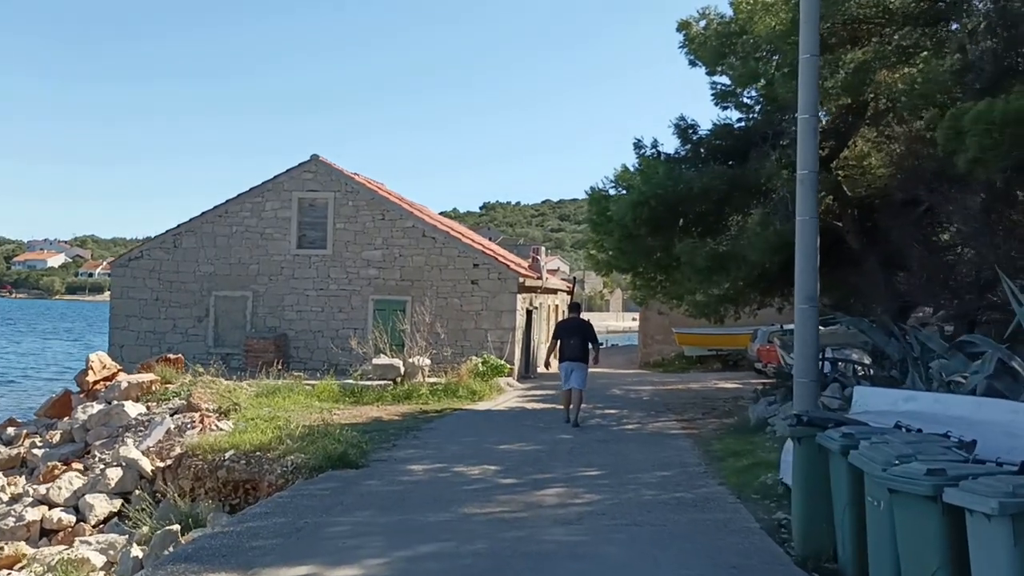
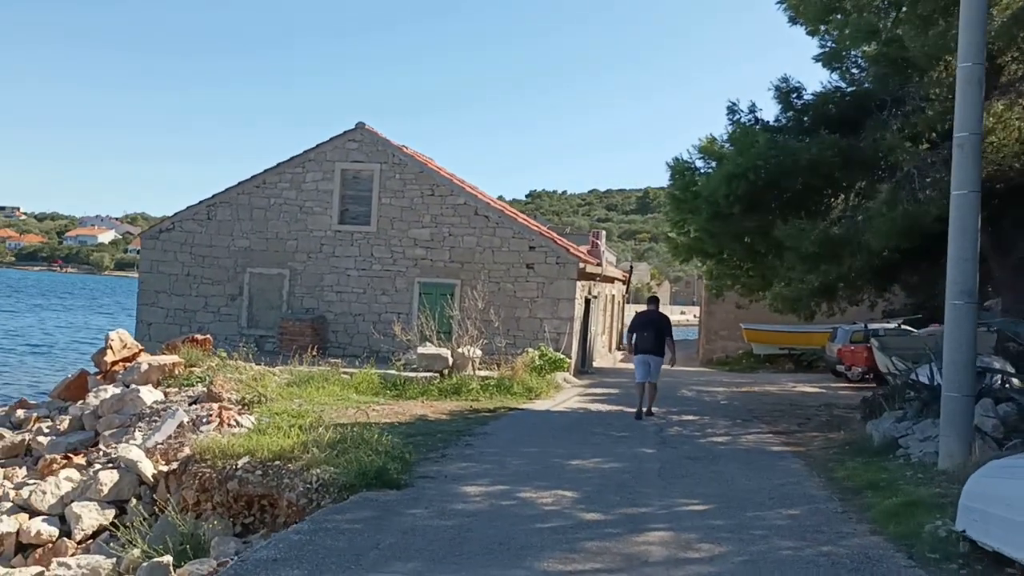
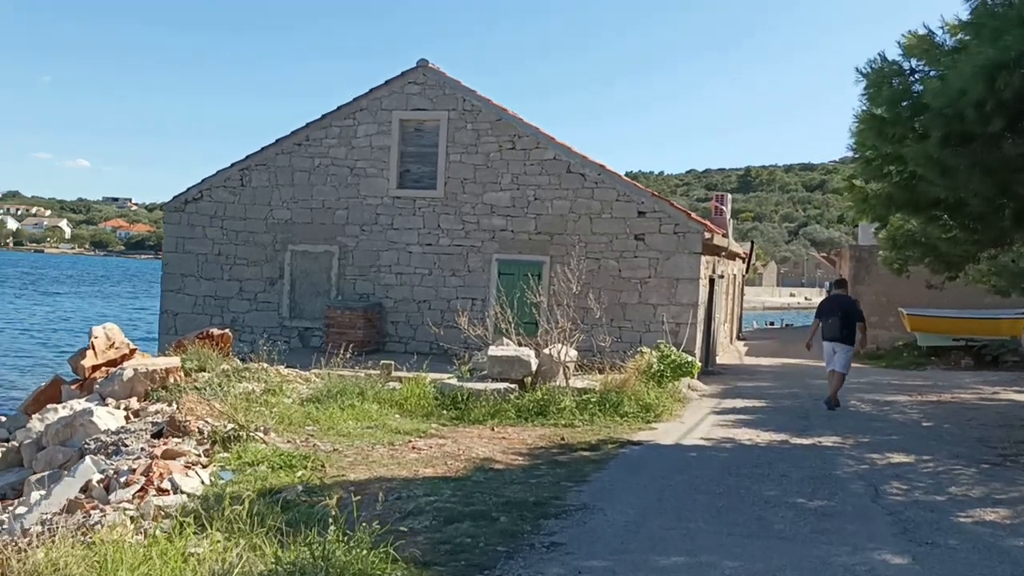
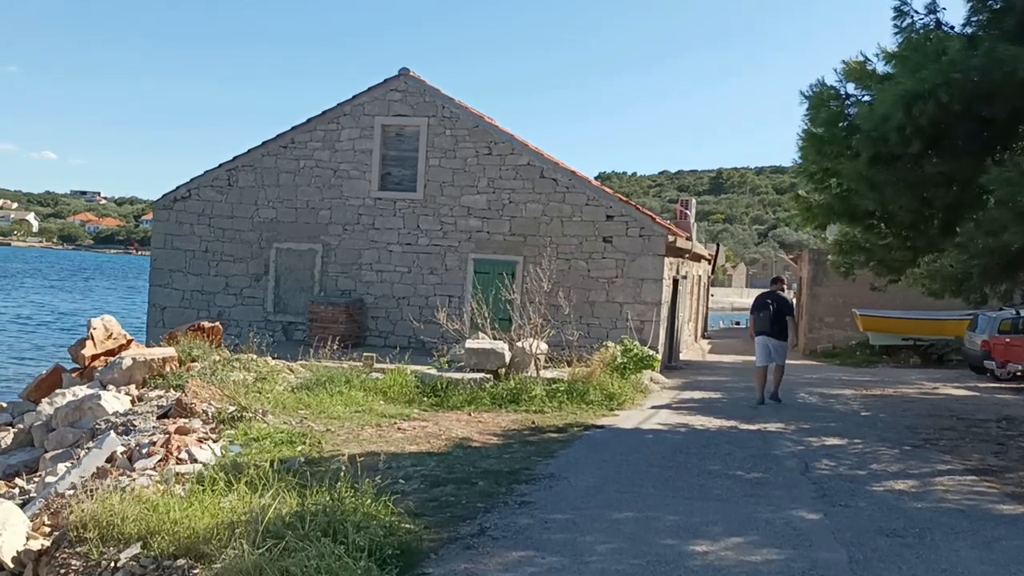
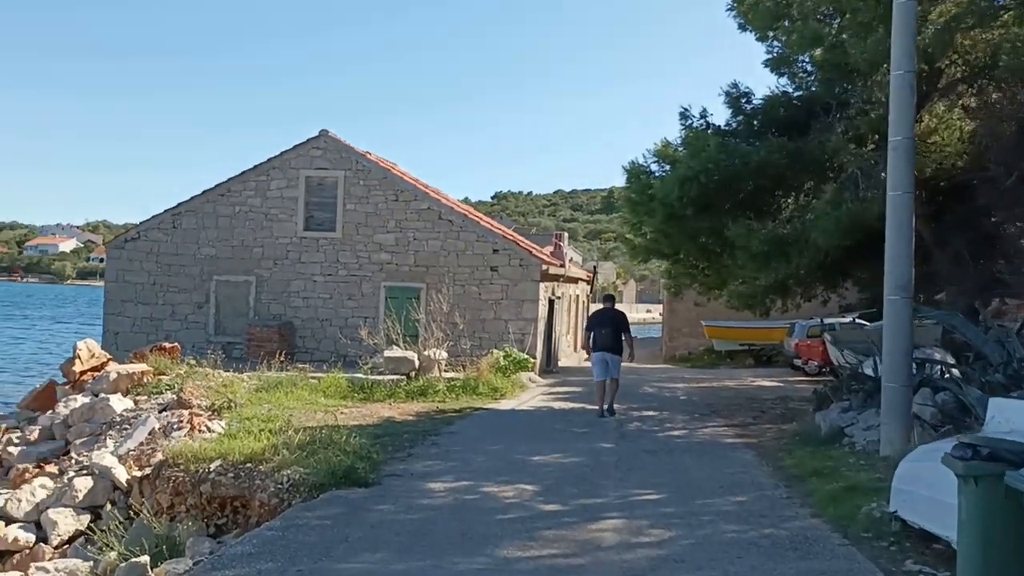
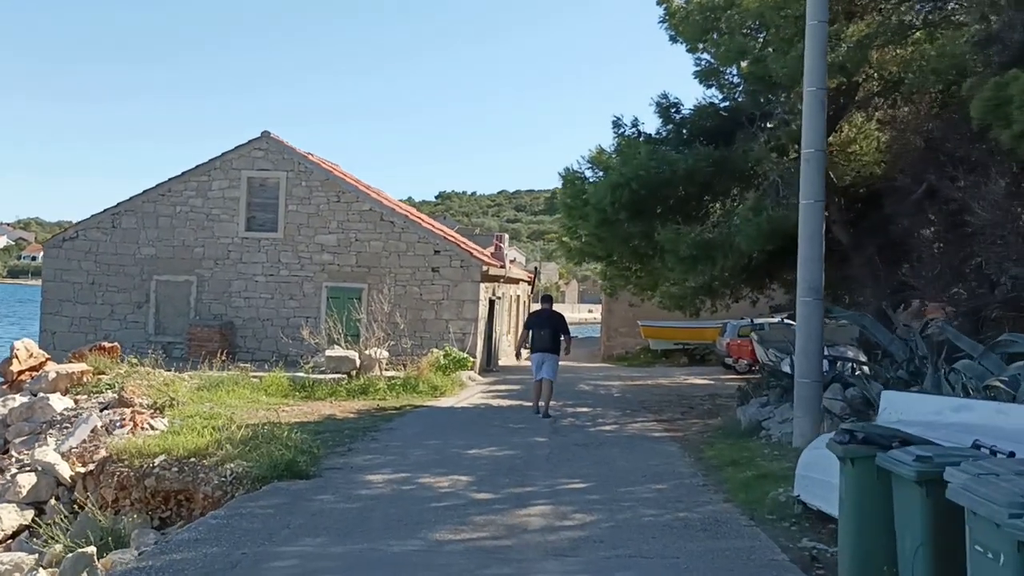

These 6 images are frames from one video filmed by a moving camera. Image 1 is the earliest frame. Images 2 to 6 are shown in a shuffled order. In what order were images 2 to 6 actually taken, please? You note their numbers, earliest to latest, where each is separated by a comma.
6, 5, 2, 4, 3
